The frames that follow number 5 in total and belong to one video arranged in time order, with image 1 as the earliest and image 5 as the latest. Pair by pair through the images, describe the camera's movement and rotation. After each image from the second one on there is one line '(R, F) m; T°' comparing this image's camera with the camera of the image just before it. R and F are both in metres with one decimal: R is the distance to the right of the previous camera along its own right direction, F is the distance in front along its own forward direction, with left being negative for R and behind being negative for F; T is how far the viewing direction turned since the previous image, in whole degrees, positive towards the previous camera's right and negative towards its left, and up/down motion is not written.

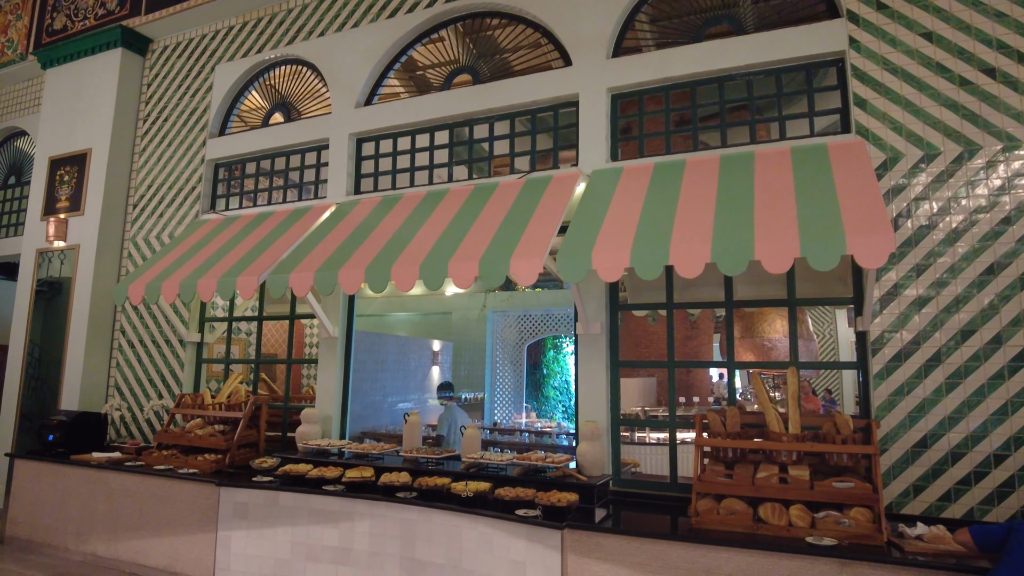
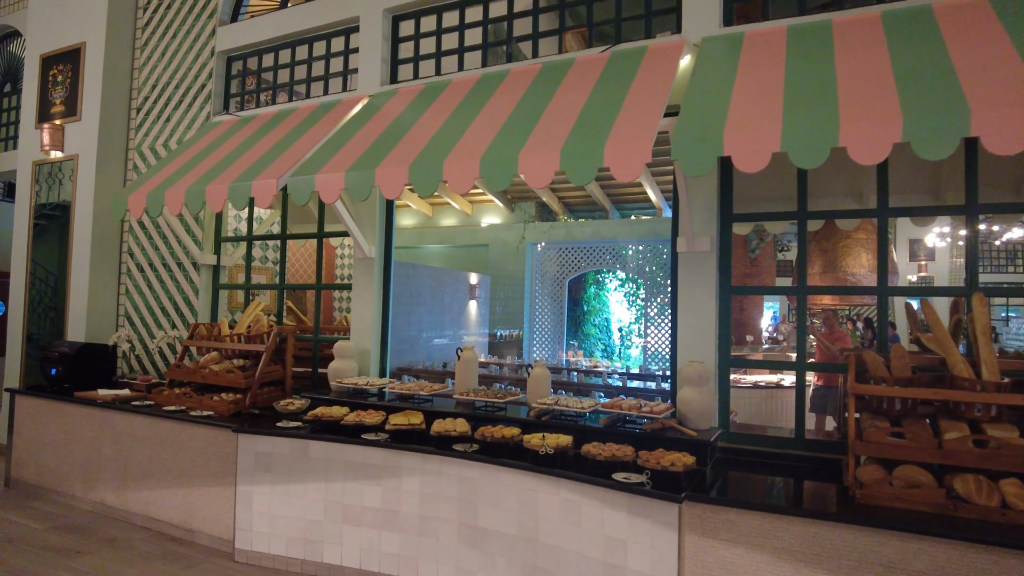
(-0.3, +1.0) m; -2°
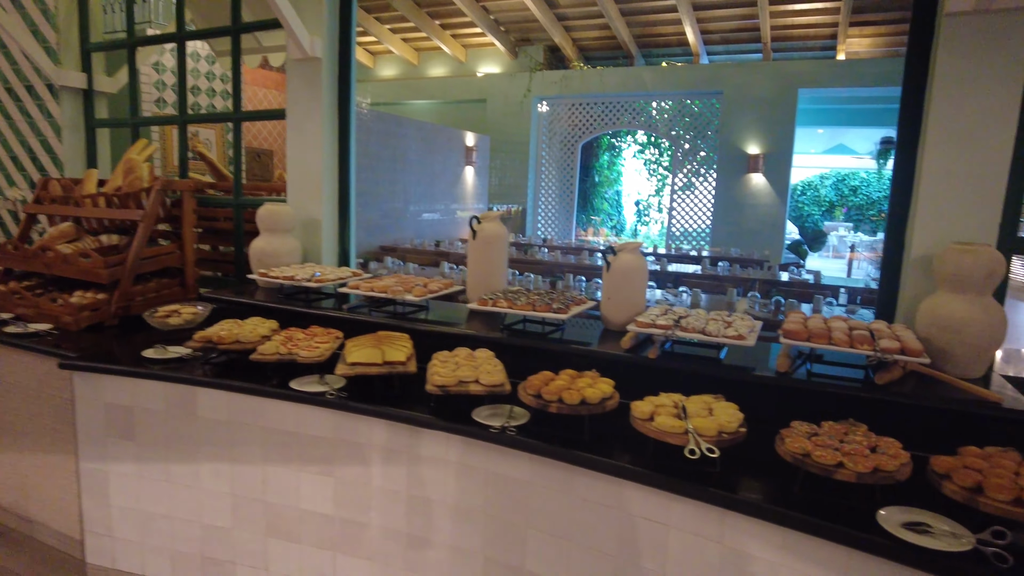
(-0.3, +2.0) m; +1°
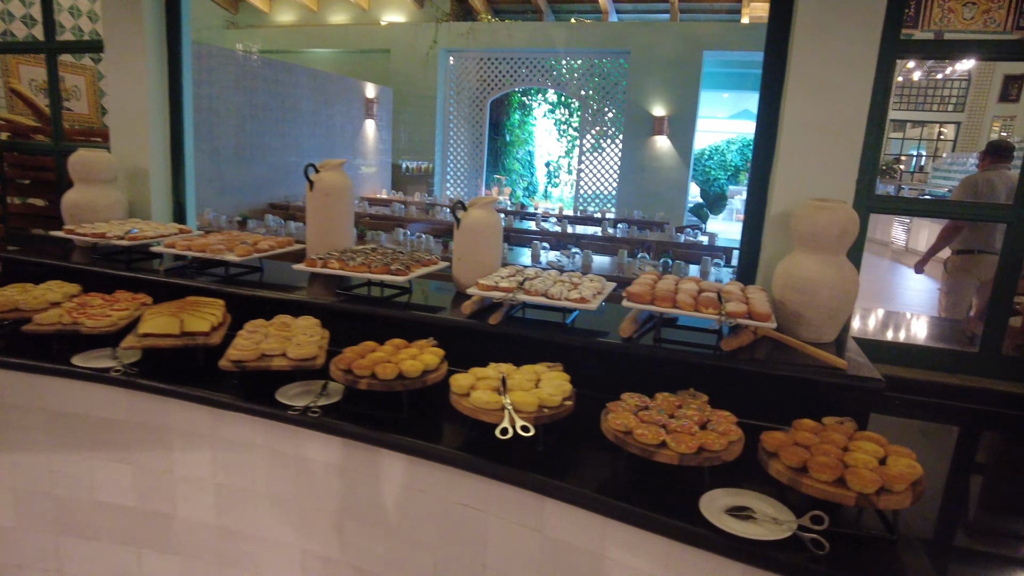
(+0.3, +0.2) m; +7°
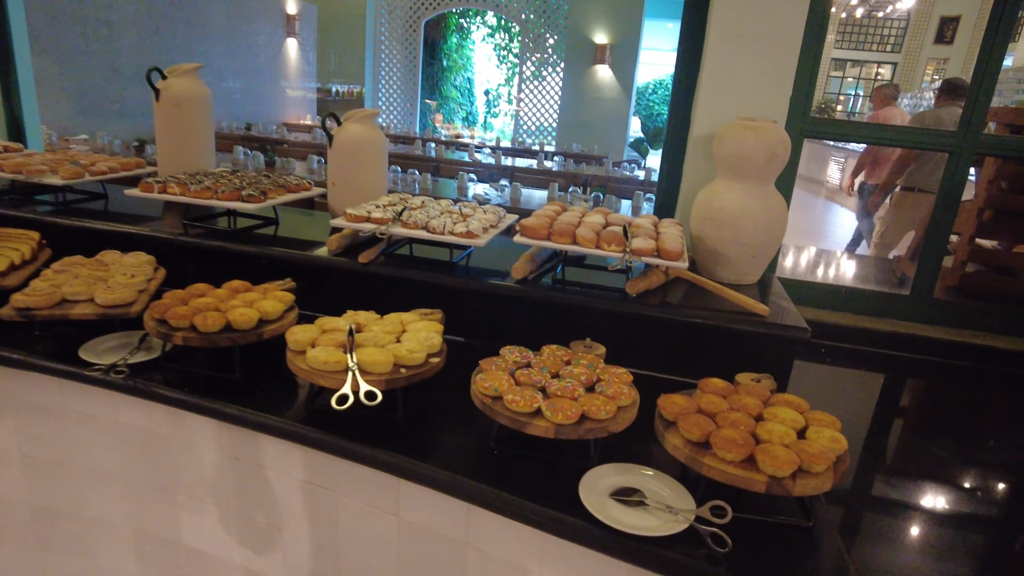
(+0.2, +0.3) m; +5°
